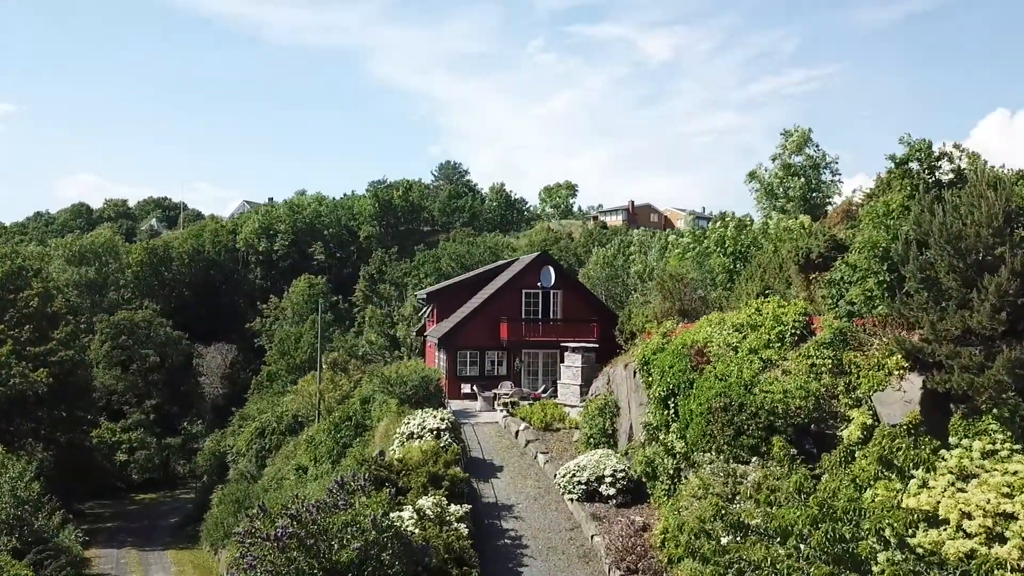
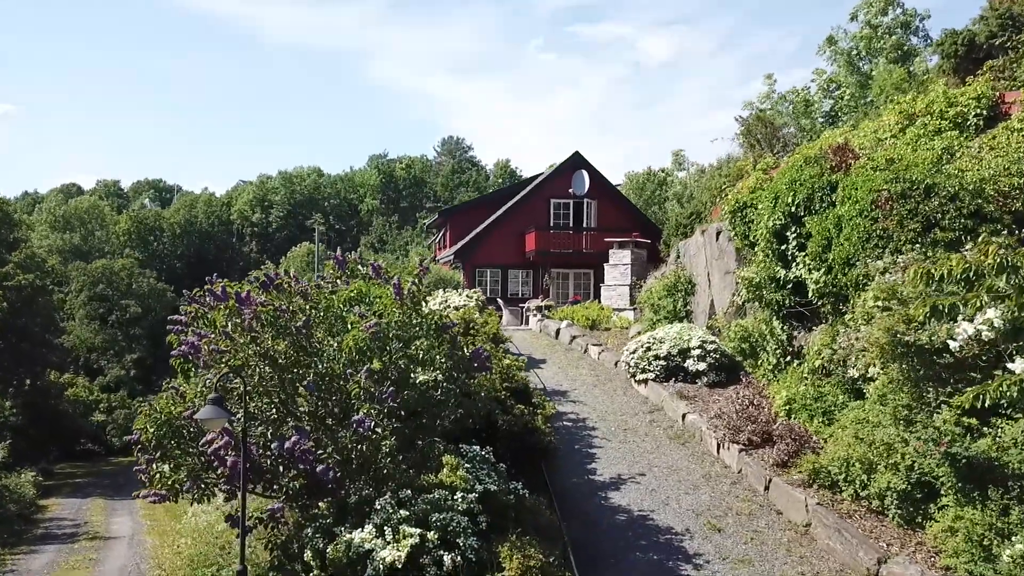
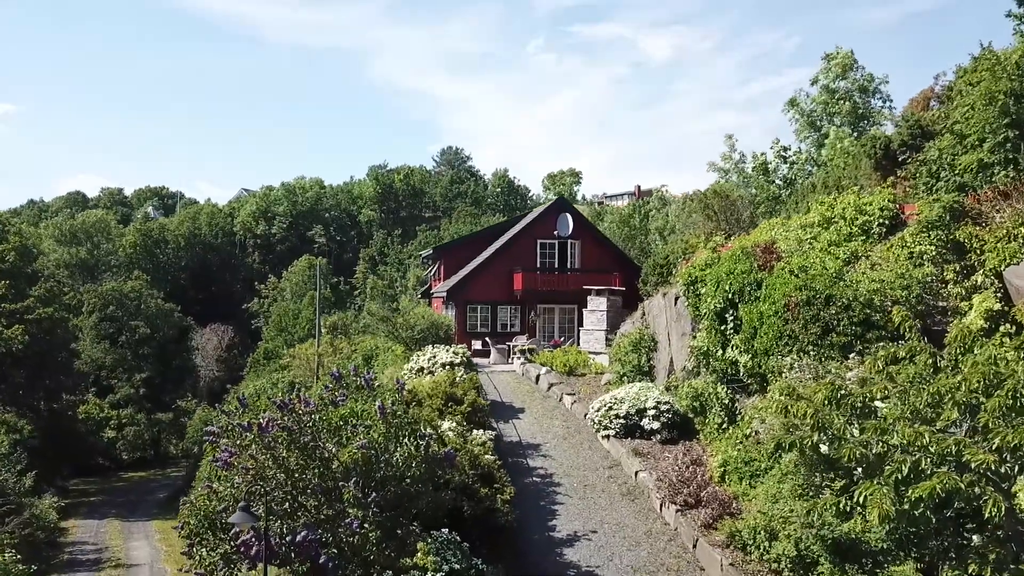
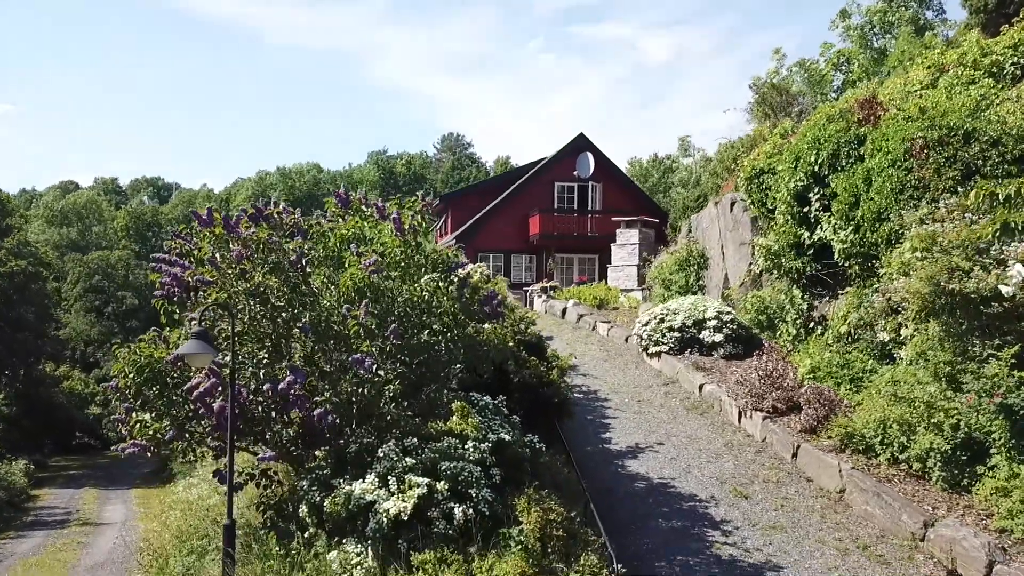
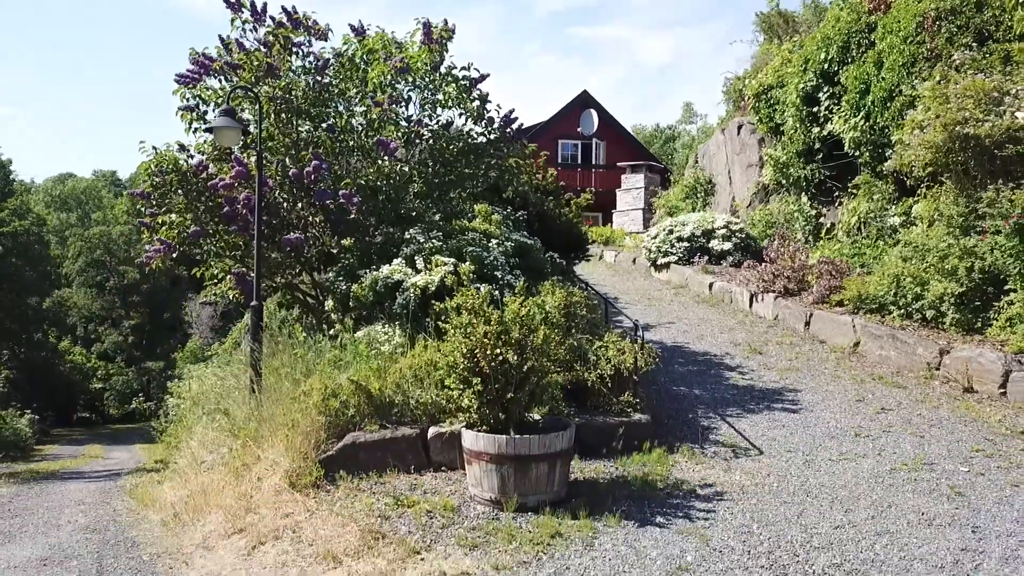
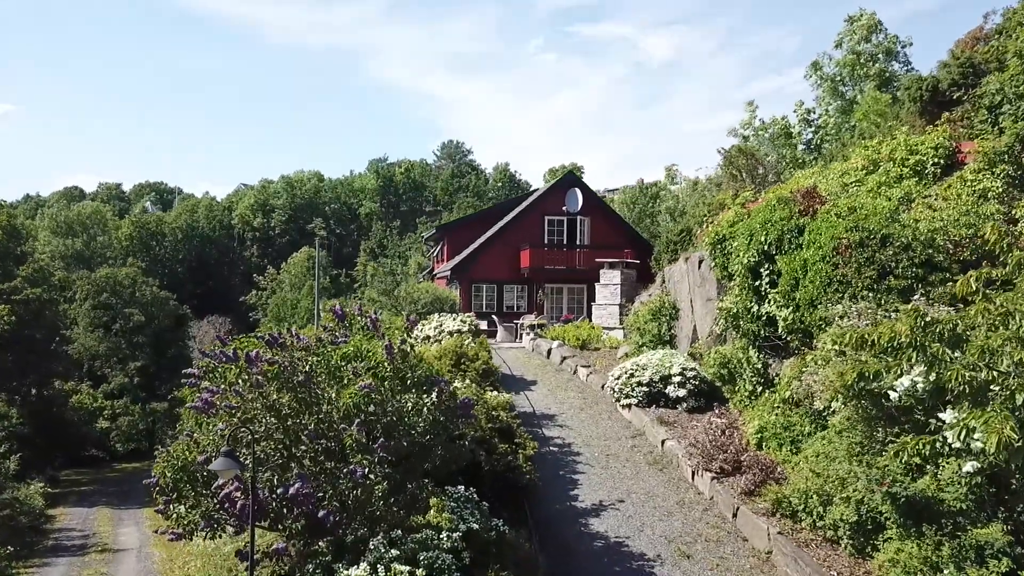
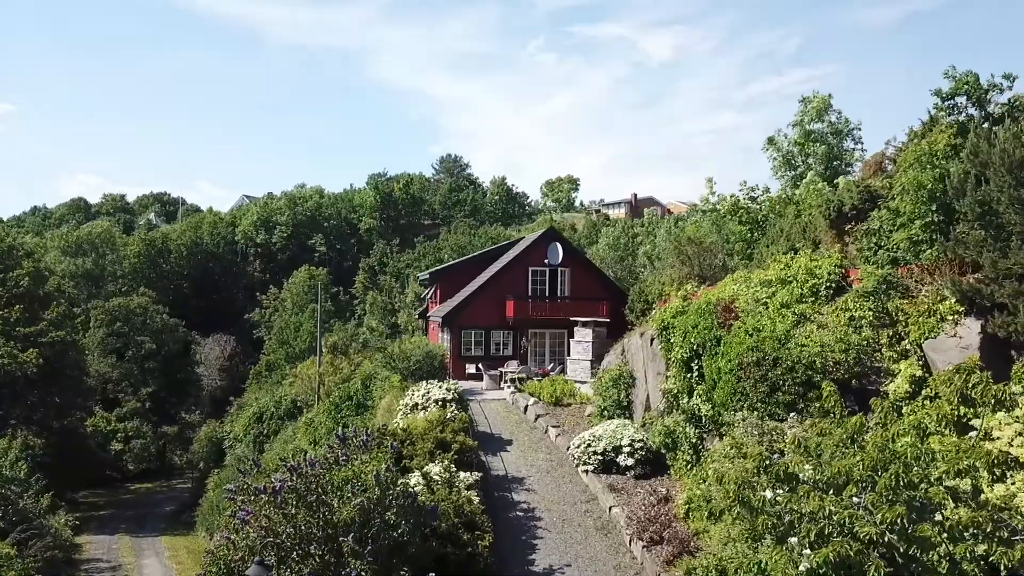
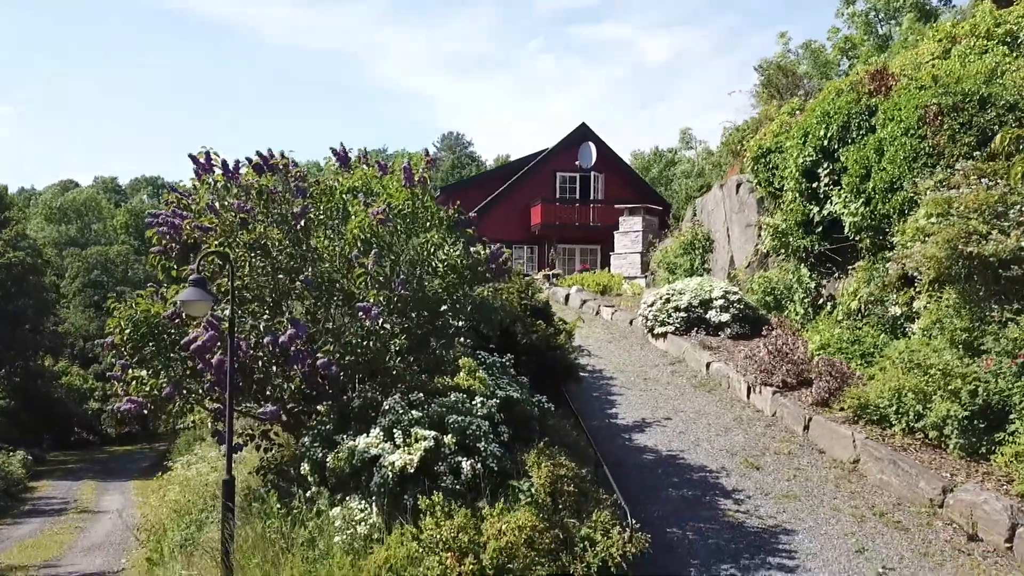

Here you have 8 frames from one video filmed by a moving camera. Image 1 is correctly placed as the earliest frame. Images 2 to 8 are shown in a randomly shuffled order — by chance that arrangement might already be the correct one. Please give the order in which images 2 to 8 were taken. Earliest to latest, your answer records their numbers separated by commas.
7, 3, 6, 2, 4, 8, 5
